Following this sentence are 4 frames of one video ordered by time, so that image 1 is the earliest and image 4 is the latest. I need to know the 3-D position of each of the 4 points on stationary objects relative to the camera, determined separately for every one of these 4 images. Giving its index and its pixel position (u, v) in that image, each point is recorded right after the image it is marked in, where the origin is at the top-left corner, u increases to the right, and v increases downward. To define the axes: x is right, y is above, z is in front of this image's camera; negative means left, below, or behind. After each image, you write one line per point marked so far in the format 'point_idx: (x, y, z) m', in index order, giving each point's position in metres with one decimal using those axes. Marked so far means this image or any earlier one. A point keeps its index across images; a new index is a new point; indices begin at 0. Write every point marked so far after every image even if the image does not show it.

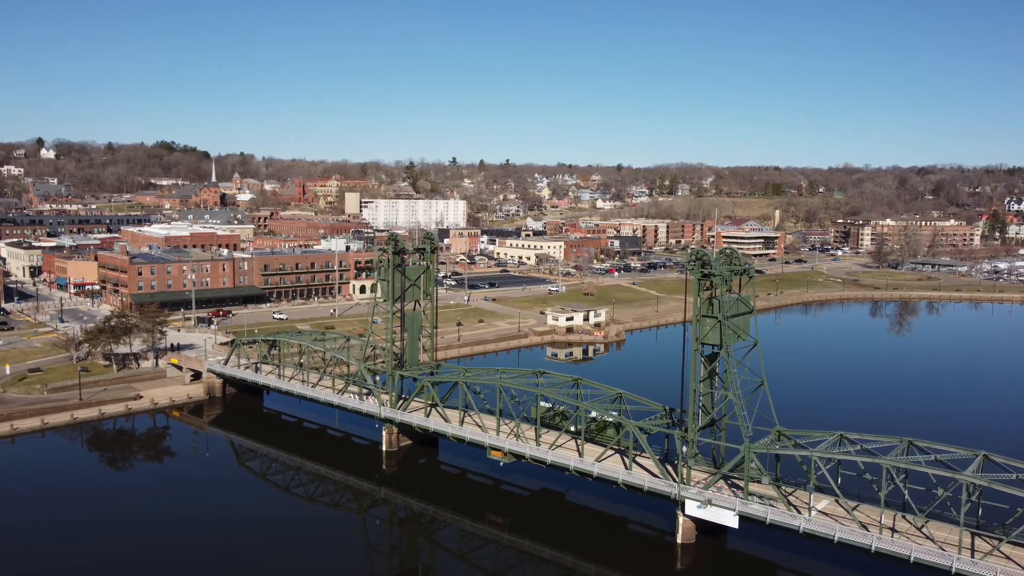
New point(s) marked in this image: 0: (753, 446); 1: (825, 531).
0: (+6.2, -4.0, +19.6) m
1: (+7.4, -5.7, +18.0) m
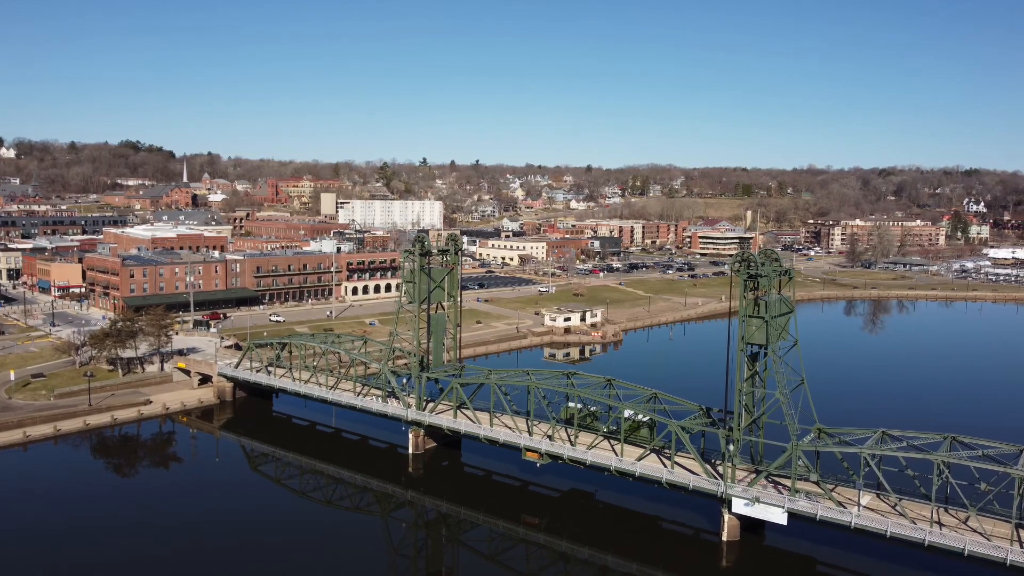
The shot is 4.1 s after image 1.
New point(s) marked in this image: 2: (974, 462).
0: (+7.5, -4.0, +19.9) m
1: (+8.7, -5.7, +18.3) m
2: (+10.7, -4.0, +17.8) m
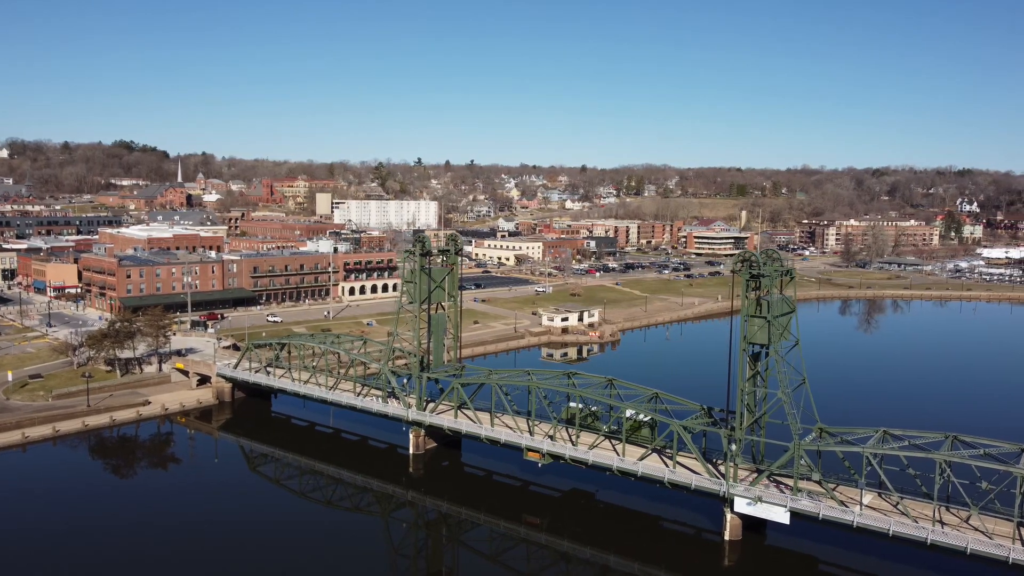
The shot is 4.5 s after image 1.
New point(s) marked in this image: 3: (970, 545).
0: (+7.5, -4.0, +19.9) m
1: (+8.8, -5.7, +18.3) m
2: (+10.8, -4.0, +17.9) m
3: (+10.2, -5.8, +17.2) m
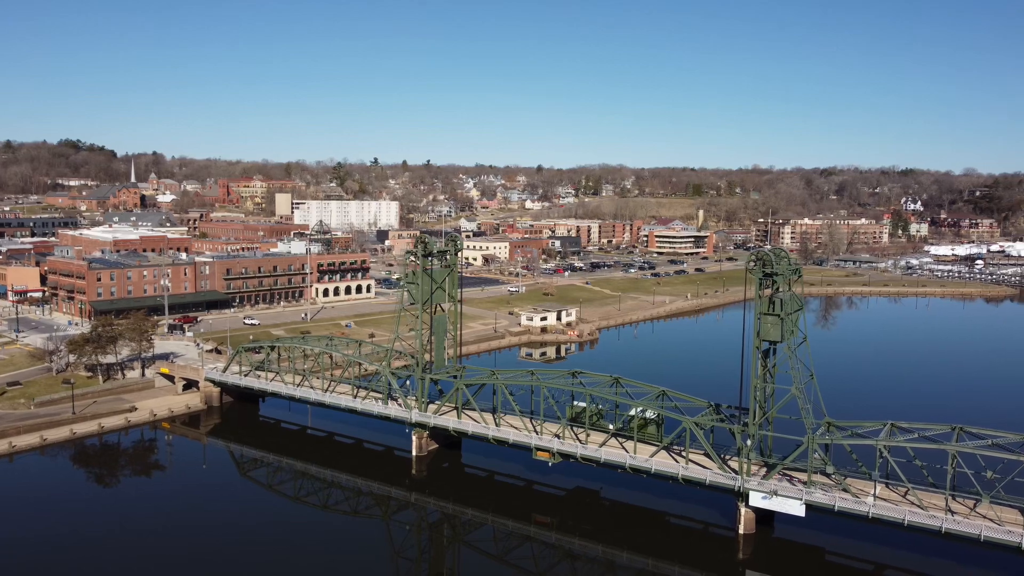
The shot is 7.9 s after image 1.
0: (+8.0, -4.0, +20.4) m
1: (+9.4, -5.6, +18.9) m
2: (+11.4, -3.9, +18.6) m
3: (+10.9, -5.7, +17.8) m
